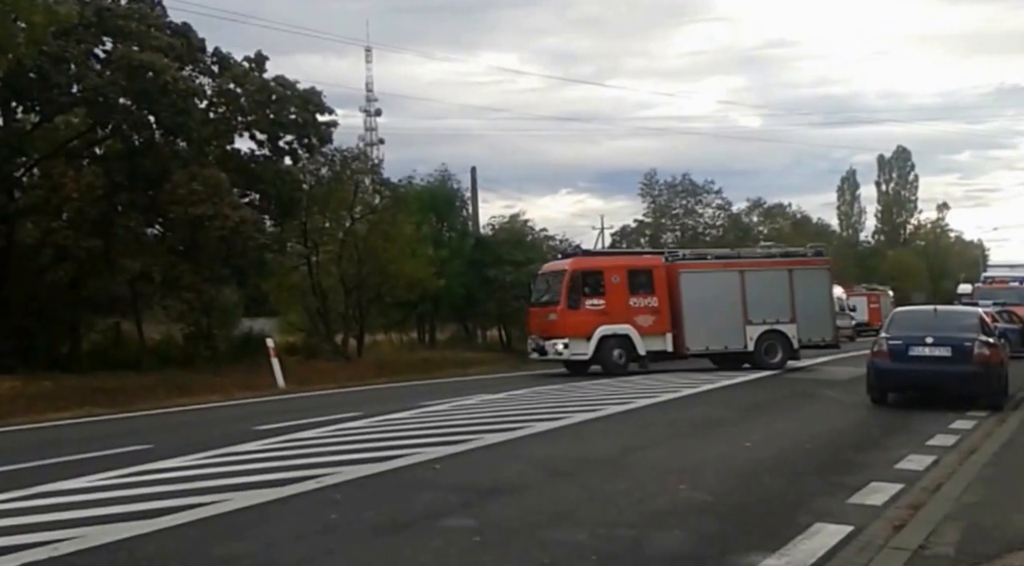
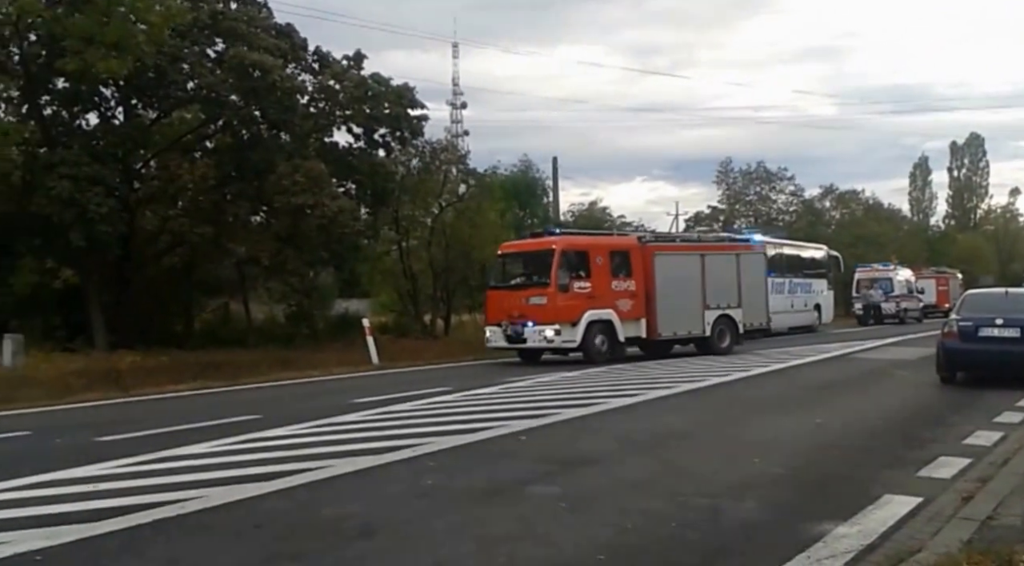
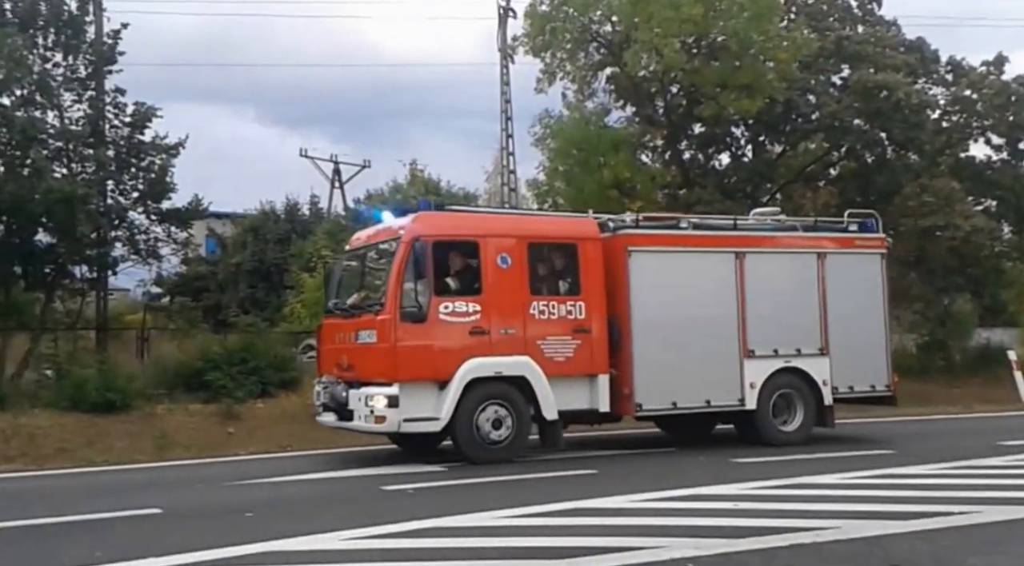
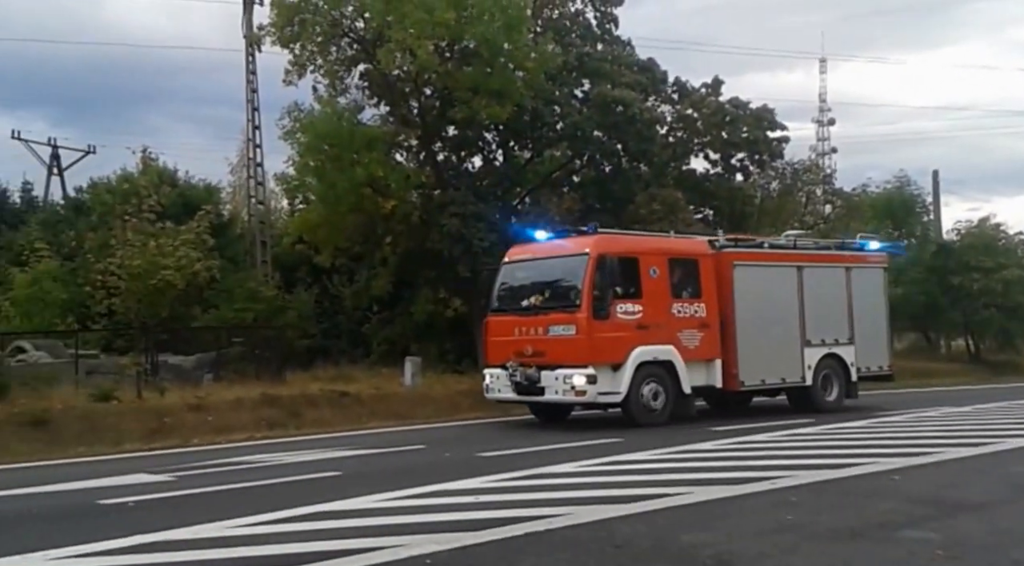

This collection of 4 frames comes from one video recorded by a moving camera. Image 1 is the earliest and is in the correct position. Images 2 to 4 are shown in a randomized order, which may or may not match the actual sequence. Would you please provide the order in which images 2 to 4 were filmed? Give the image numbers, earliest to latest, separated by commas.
2, 4, 3
